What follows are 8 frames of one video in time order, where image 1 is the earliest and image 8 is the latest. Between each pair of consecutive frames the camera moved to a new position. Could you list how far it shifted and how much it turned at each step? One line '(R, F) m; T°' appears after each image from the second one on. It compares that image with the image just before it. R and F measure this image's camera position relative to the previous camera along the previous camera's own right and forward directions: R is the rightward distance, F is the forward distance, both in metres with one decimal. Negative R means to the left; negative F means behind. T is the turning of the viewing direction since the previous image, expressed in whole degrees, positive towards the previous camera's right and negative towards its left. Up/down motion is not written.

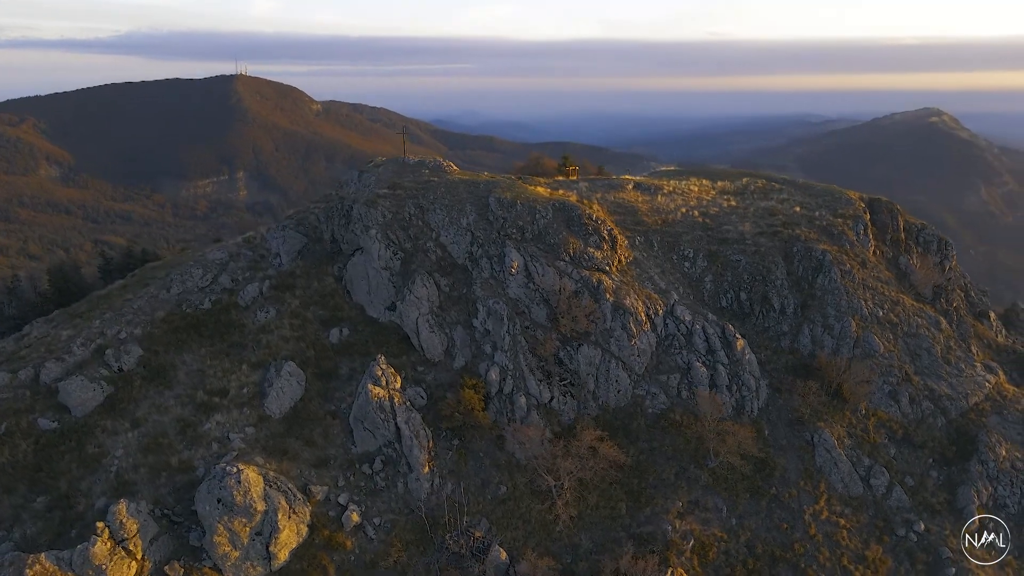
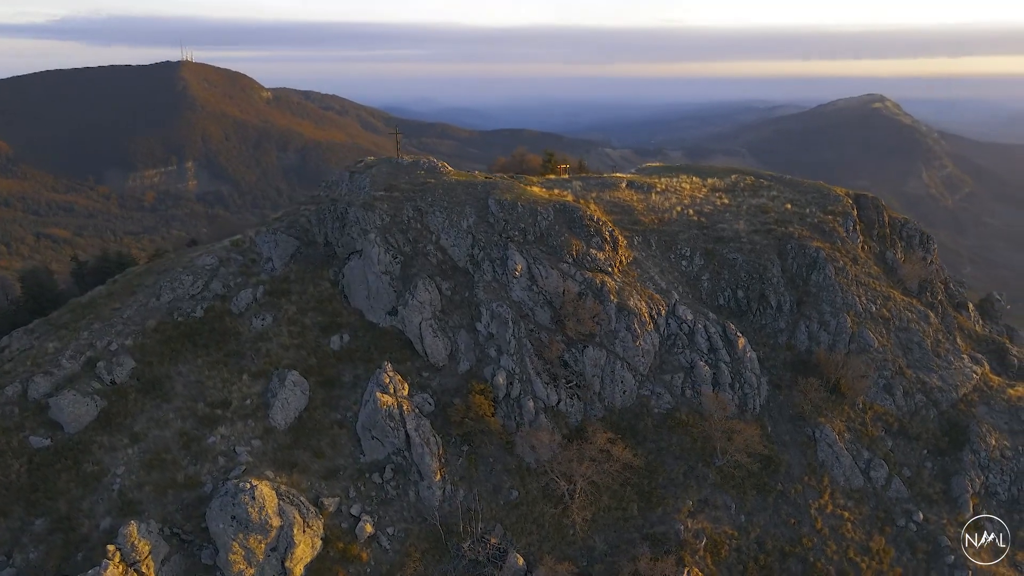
(-2.7, +0.3) m; +3°
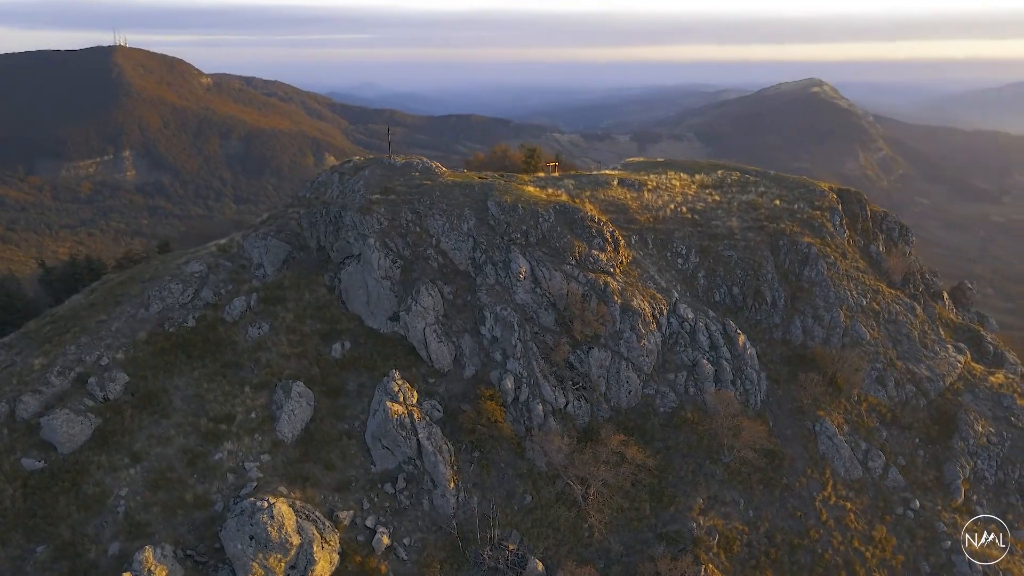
(-3.0, +0.3) m; +4°
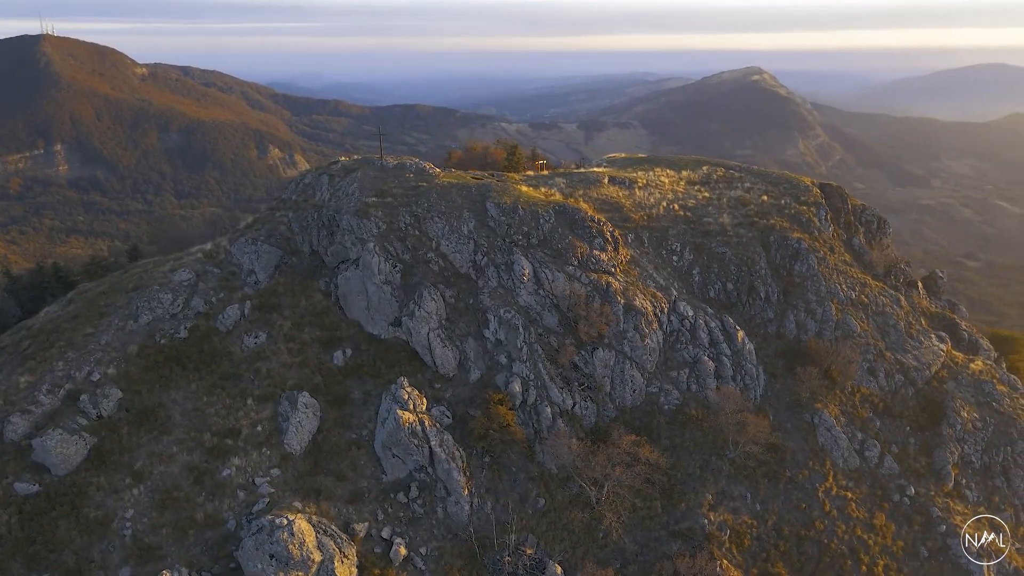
(-3.0, +0.4) m; +4°
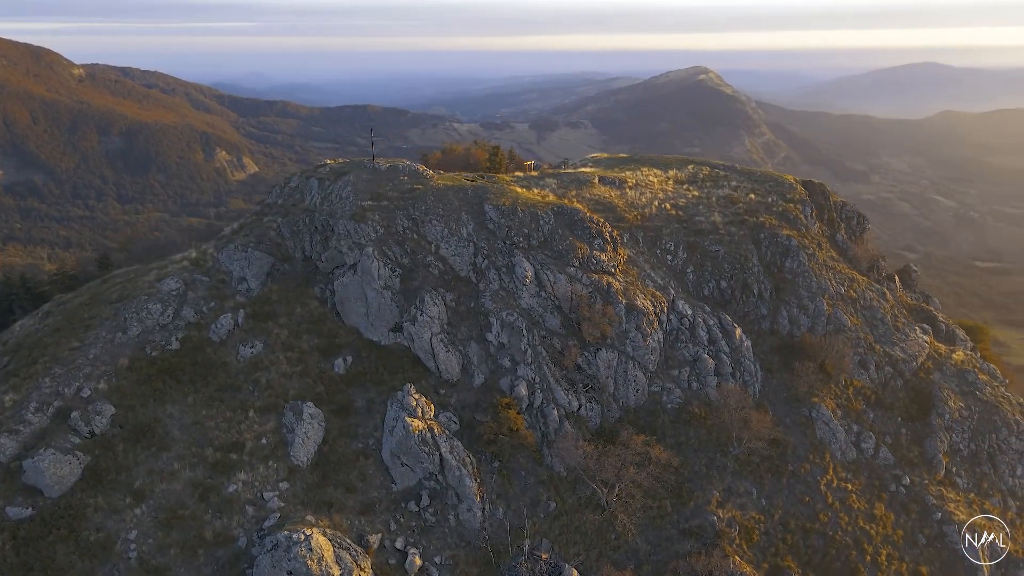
(-2.7, +0.5) m; +3°
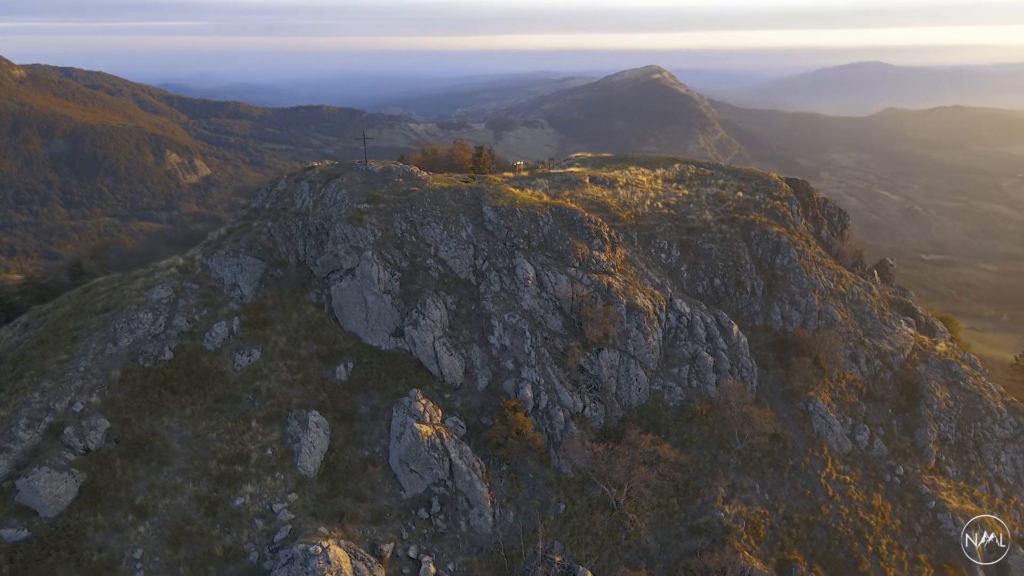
(-2.3, +0.4) m; +3°
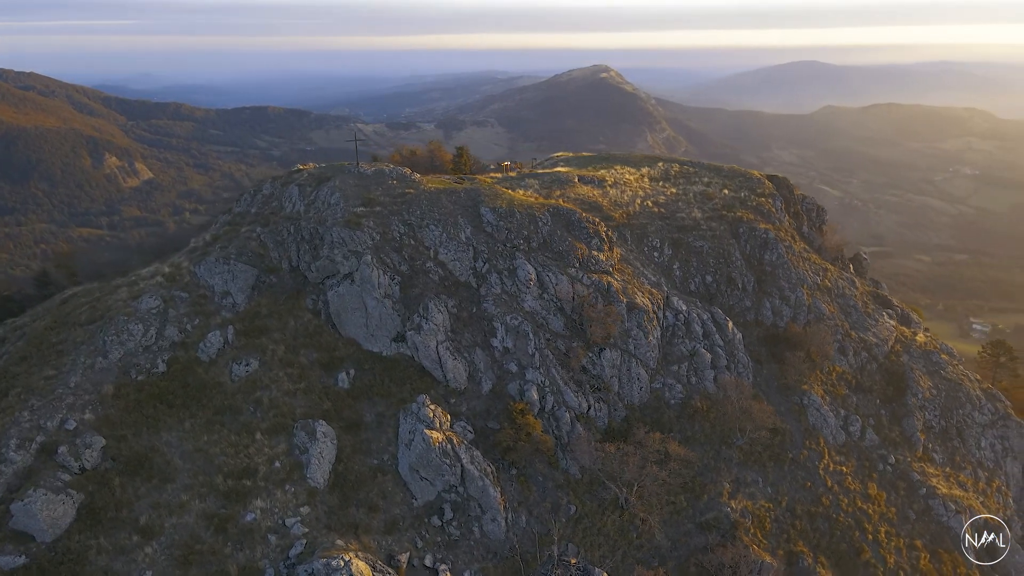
(-2.7, +0.4) m; +4°
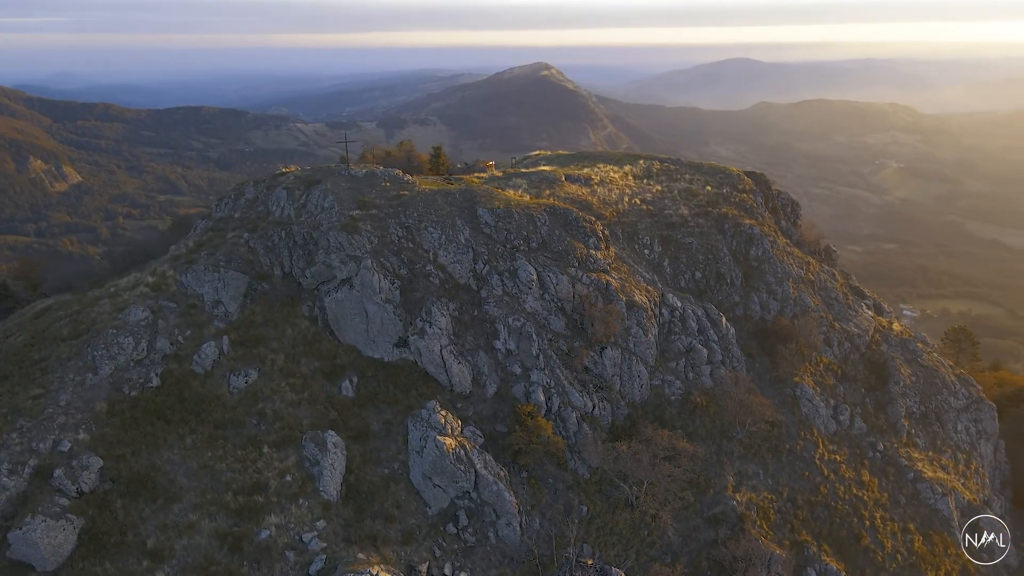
(-3.0, +0.5) m; +4°
